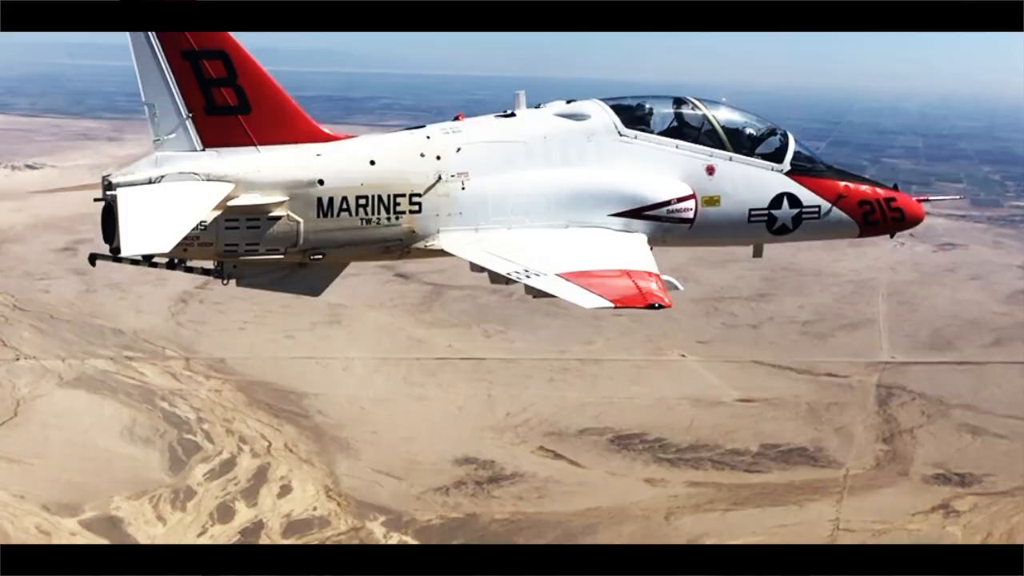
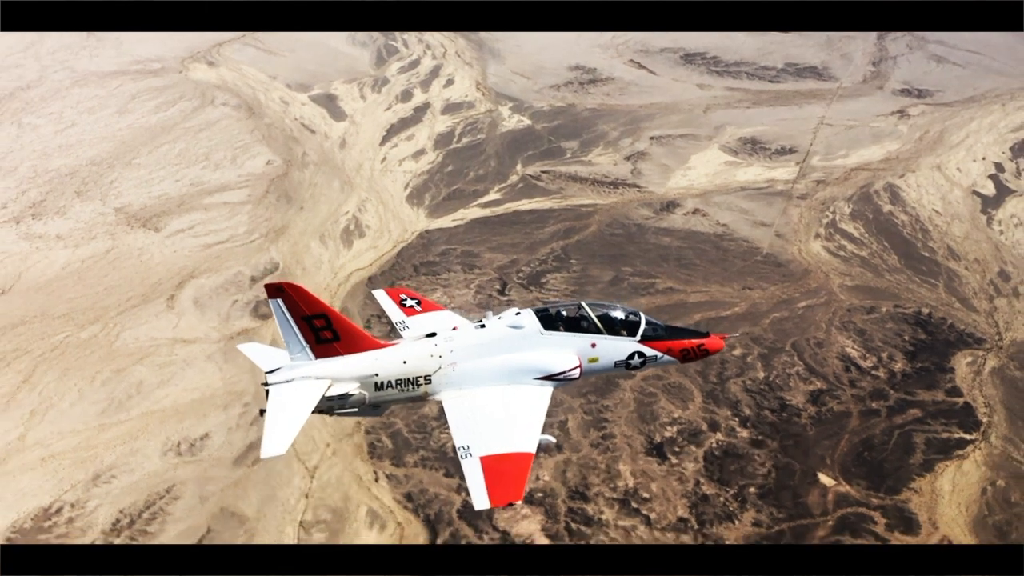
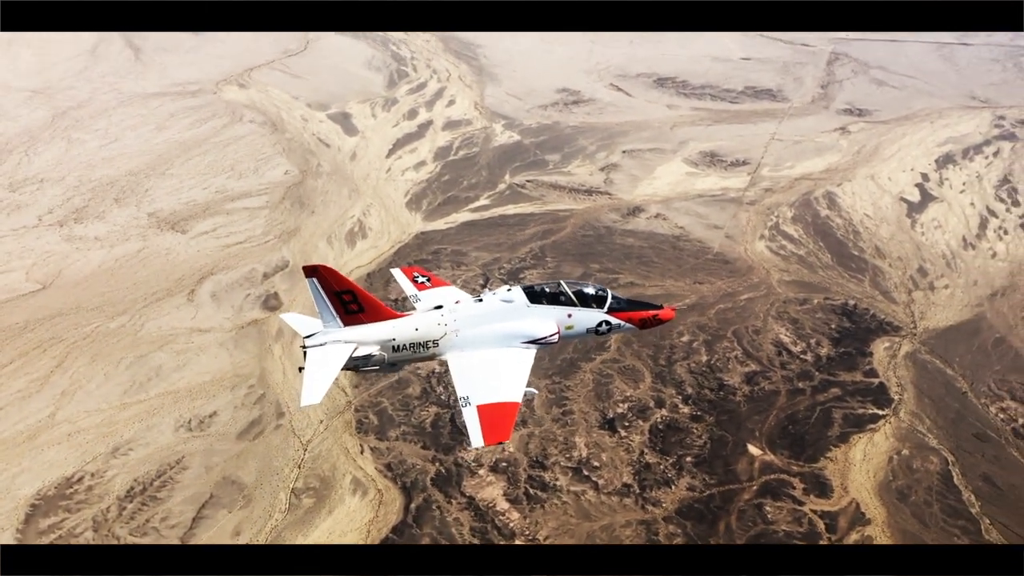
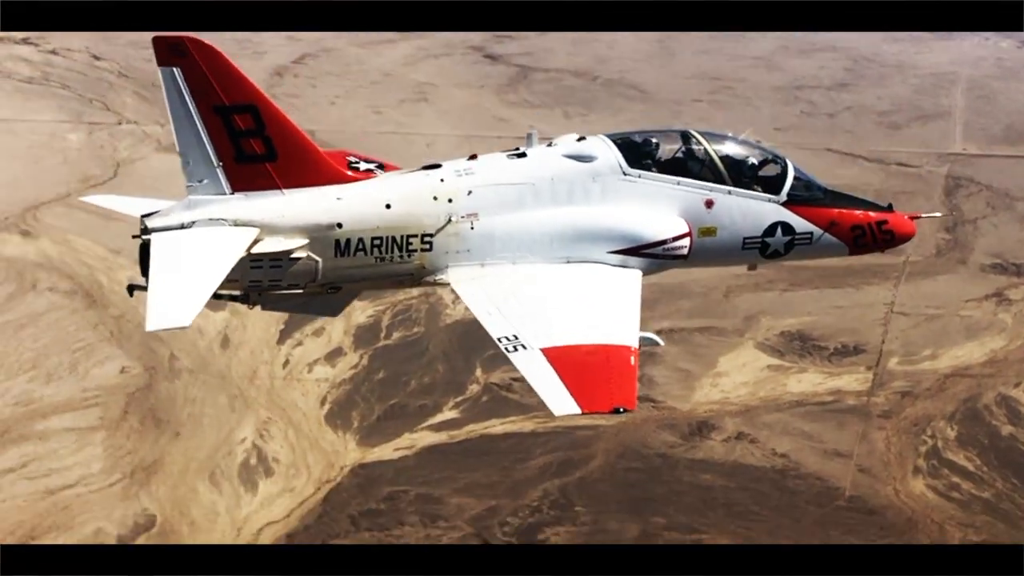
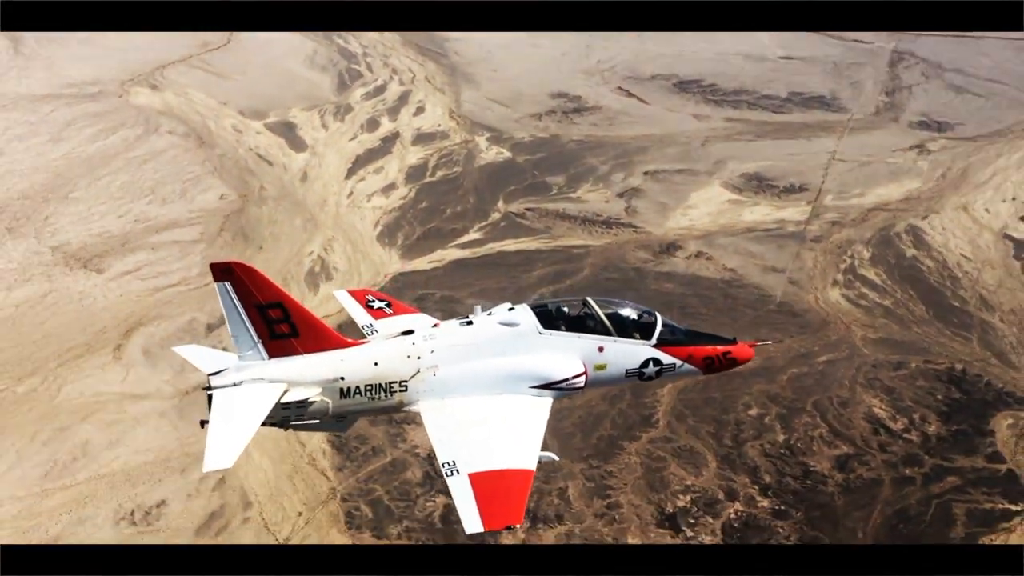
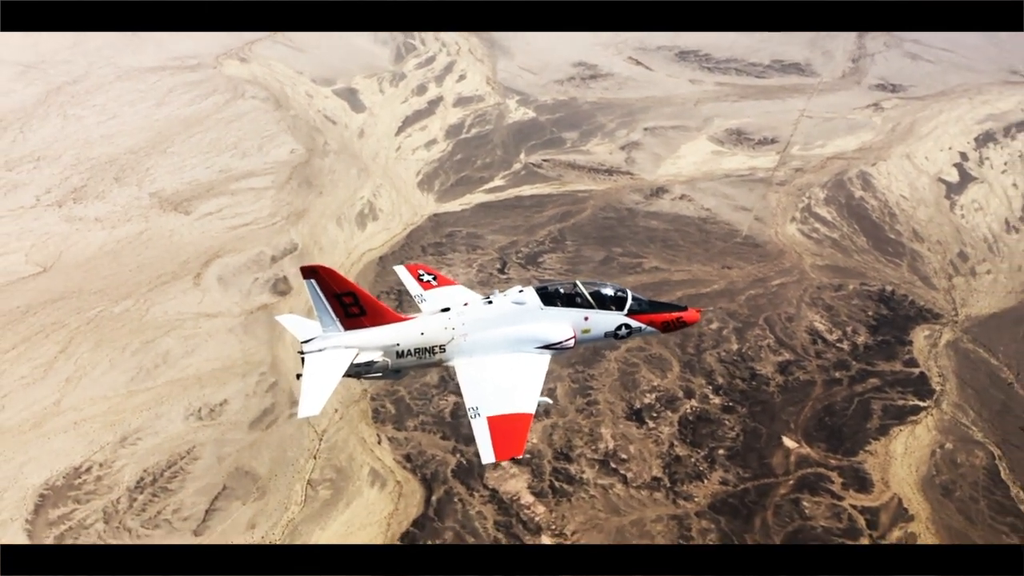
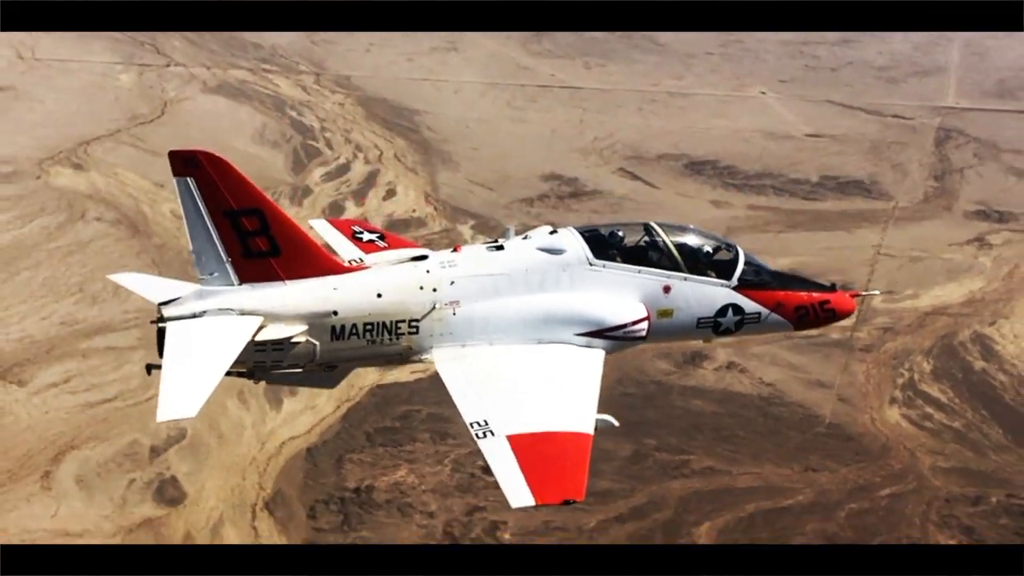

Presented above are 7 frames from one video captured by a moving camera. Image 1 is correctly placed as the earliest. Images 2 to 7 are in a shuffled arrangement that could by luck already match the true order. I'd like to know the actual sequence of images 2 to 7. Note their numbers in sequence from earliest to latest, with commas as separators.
4, 7, 5, 2, 6, 3
